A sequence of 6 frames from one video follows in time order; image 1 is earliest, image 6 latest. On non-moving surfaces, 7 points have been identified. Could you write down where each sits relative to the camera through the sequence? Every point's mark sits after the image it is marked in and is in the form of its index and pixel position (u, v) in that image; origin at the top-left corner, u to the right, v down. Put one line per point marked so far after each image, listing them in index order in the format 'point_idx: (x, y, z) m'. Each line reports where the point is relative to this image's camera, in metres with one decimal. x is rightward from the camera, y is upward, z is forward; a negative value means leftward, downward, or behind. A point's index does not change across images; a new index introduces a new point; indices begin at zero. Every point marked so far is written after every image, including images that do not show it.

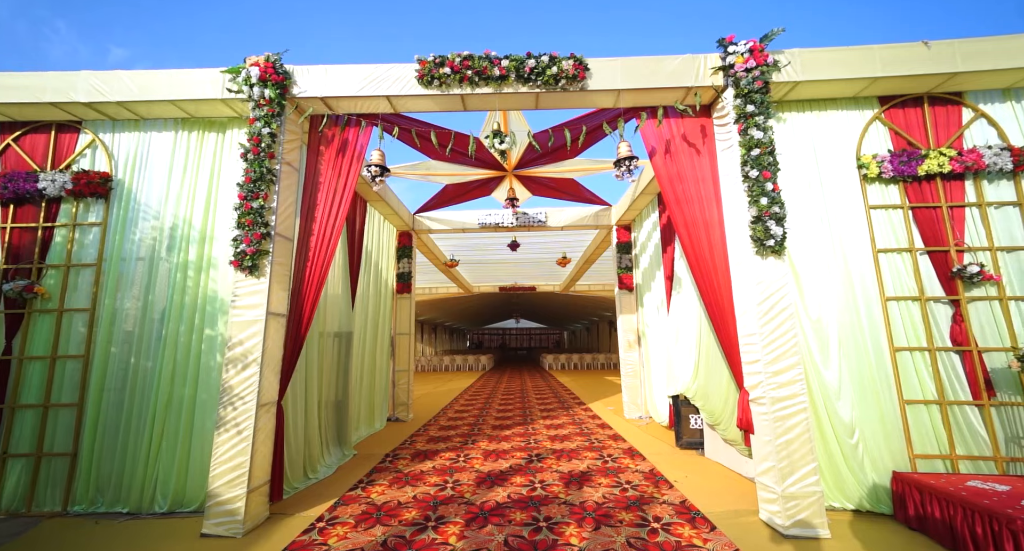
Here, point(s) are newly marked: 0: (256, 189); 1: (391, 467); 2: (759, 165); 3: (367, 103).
0: (-2.1, +0.7, +3.6) m
1: (-1.3, -2.1, +4.8) m
2: (+1.9, +0.9, +3.5) m
3: (-1.3, +1.5, +4.0) m
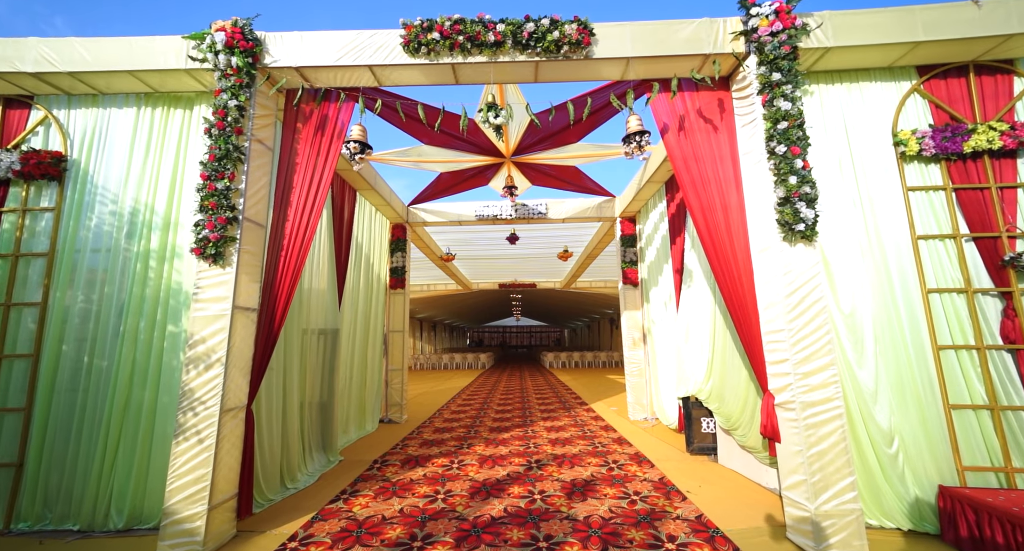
0: (-2.1, +0.8, +3.2) m
1: (-1.3, -2.0, +4.4) m
2: (+1.9, +0.9, +3.1) m
3: (-1.3, +1.6, +3.6) m
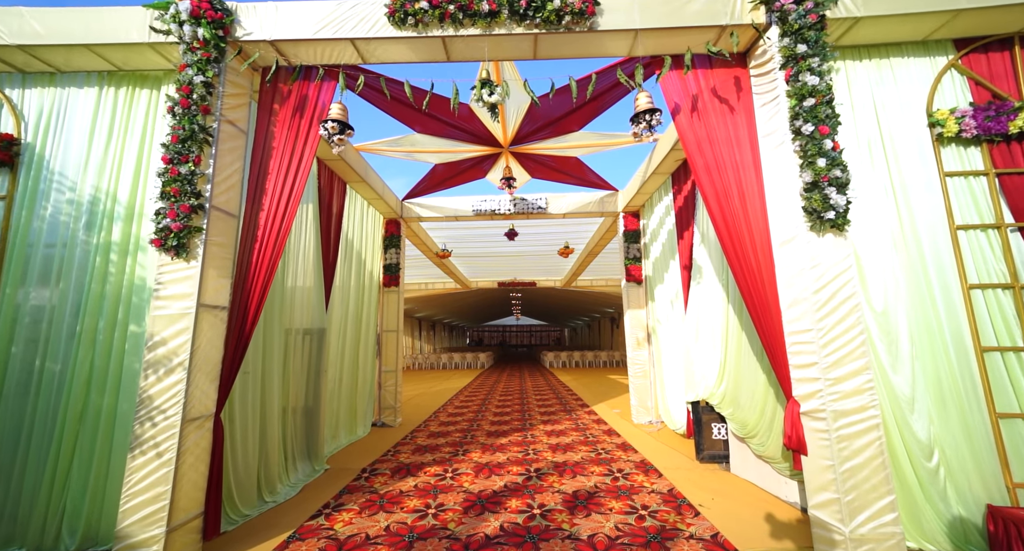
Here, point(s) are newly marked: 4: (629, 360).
0: (-2.1, +0.8, +2.9) m
1: (-1.3, -1.9, +4.1) m
2: (+1.9, +1.0, +2.8) m
3: (-1.3, +1.6, +3.3) m
4: (+1.9, -1.3, +7.1) m
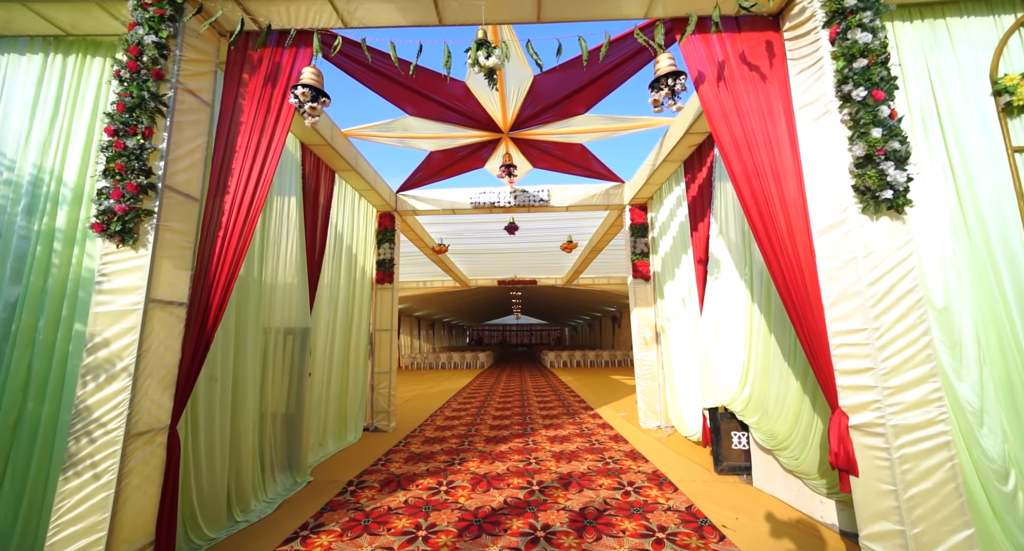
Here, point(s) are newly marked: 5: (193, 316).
0: (-2.1, +0.9, +2.5) m
1: (-1.3, -1.9, +3.7) m
2: (+1.9, +1.0, +2.4) m
3: (-1.3, +1.7, +2.9) m
4: (+1.9, -1.3, +6.7) m
5: (-1.9, -0.2, +2.7) m
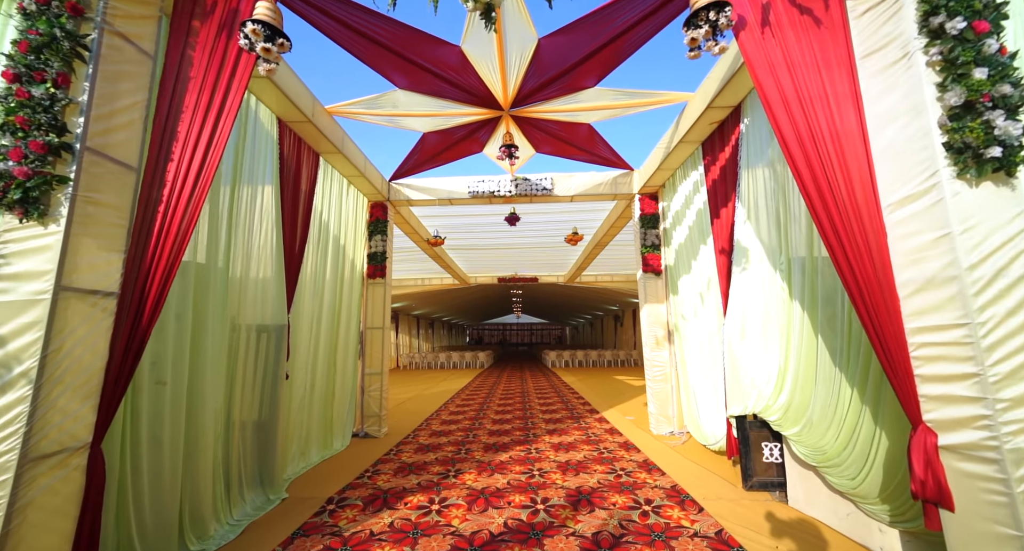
0: (-2.1, +0.9, +2.0) m
1: (-1.3, -1.8, +3.2) m
2: (+1.9, +1.1, +1.9) m
3: (-1.3, +1.8, +2.4) m
4: (+1.9, -1.2, +6.3) m
5: (-1.9, -0.2, +2.2) m
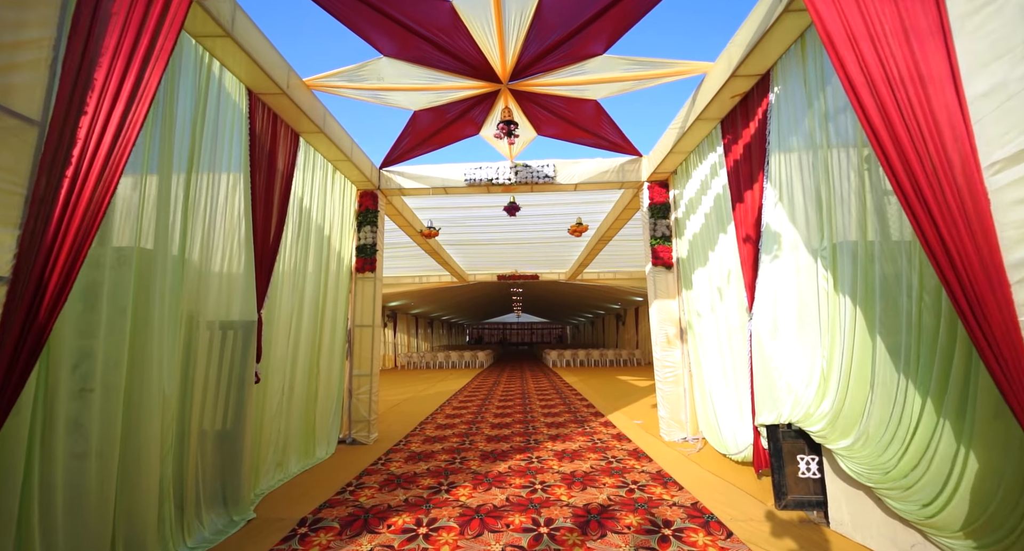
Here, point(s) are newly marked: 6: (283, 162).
0: (-2.1, +1.0, +1.5) m
1: (-1.3, -1.7, +2.8) m
2: (+1.9, +1.2, +1.4) m
3: (-1.3, +1.8, +1.9) m
4: (+1.9, -1.1, +5.8) m
5: (-1.9, -0.1, +1.7) m
6: (-2.2, +1.1, +4.4) m
